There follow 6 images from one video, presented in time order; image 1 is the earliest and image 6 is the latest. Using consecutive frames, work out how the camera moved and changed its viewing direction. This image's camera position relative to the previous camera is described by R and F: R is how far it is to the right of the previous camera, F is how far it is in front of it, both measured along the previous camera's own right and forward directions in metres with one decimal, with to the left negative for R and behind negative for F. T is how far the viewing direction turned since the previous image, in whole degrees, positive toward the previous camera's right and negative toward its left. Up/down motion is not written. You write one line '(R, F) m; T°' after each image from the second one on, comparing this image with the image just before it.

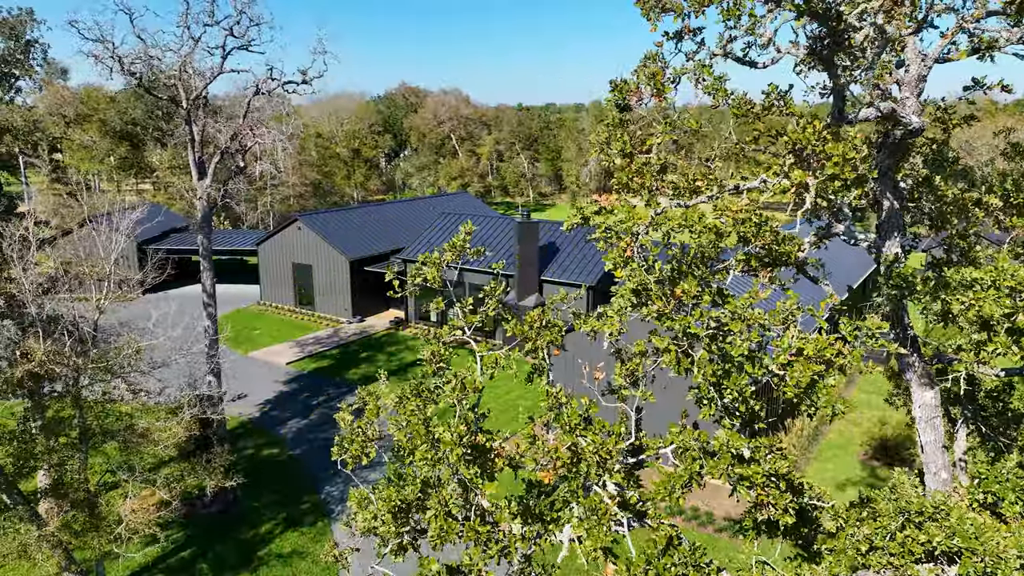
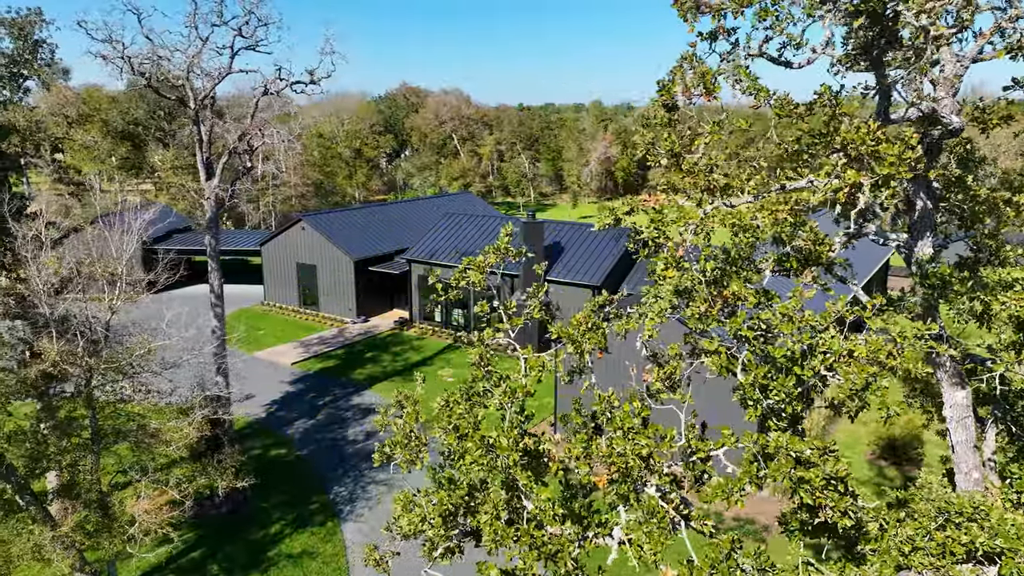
(-0.2, 0.0) m; 0°
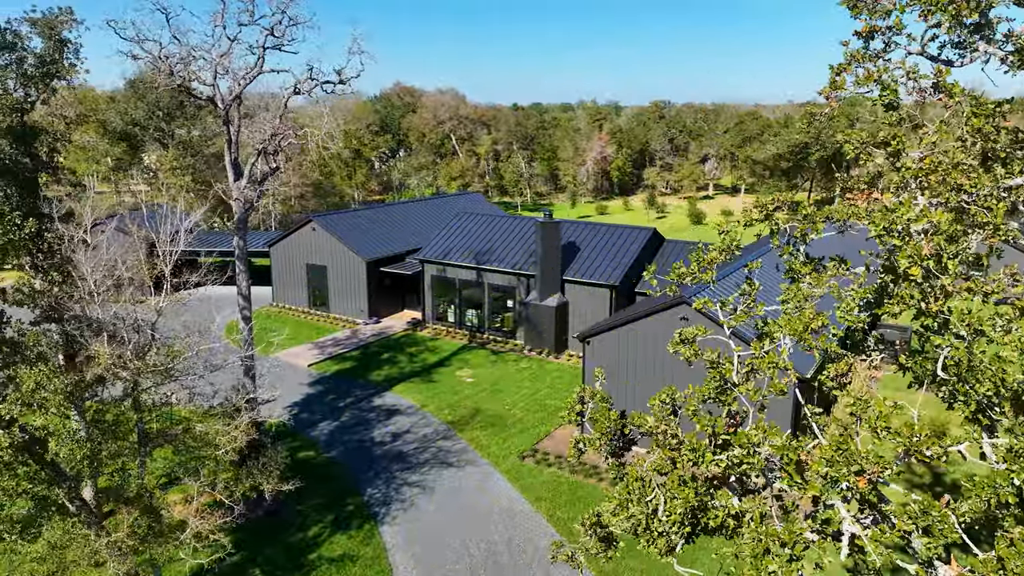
(-0.8, +0.1) m; 0°
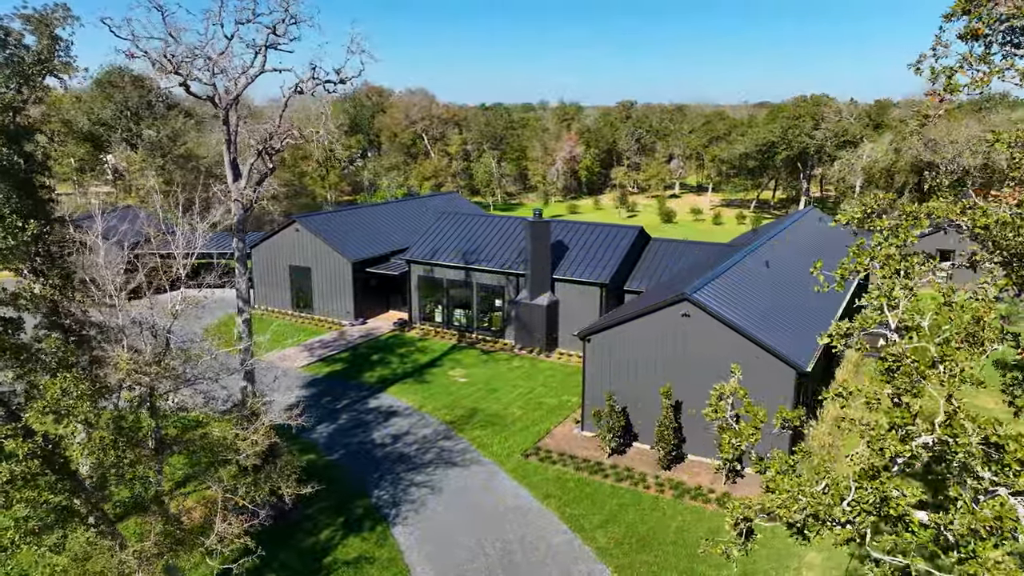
(-0.7, 0.0) m; +2°
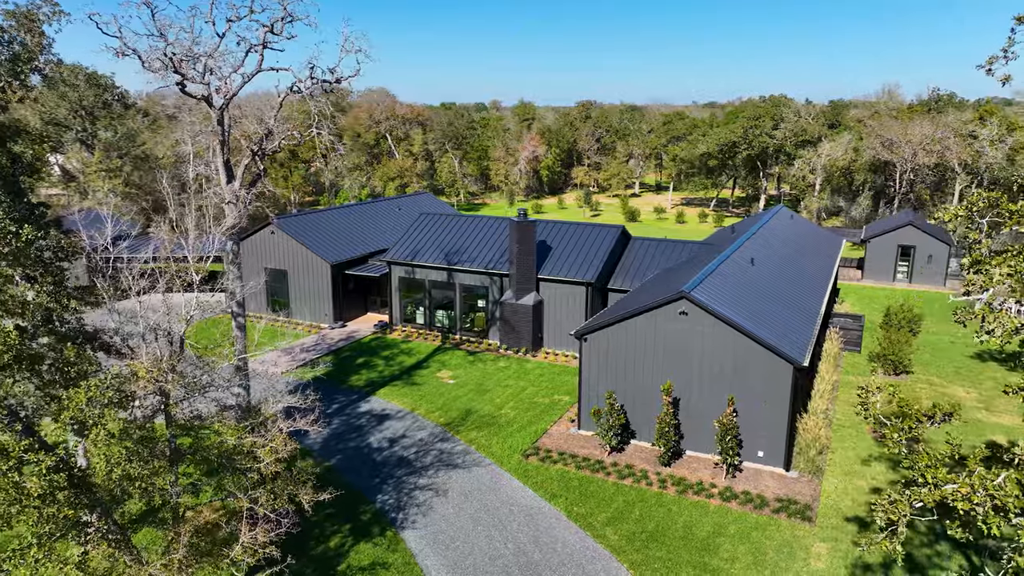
(-0.8, 0.0) m; +3°
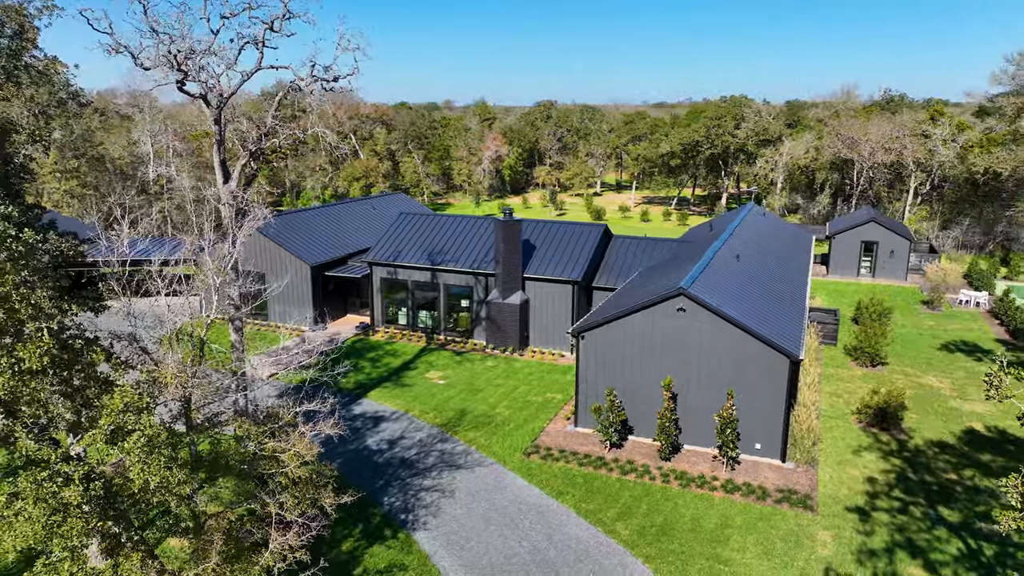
(-0.9, 0.0) m; +3°
